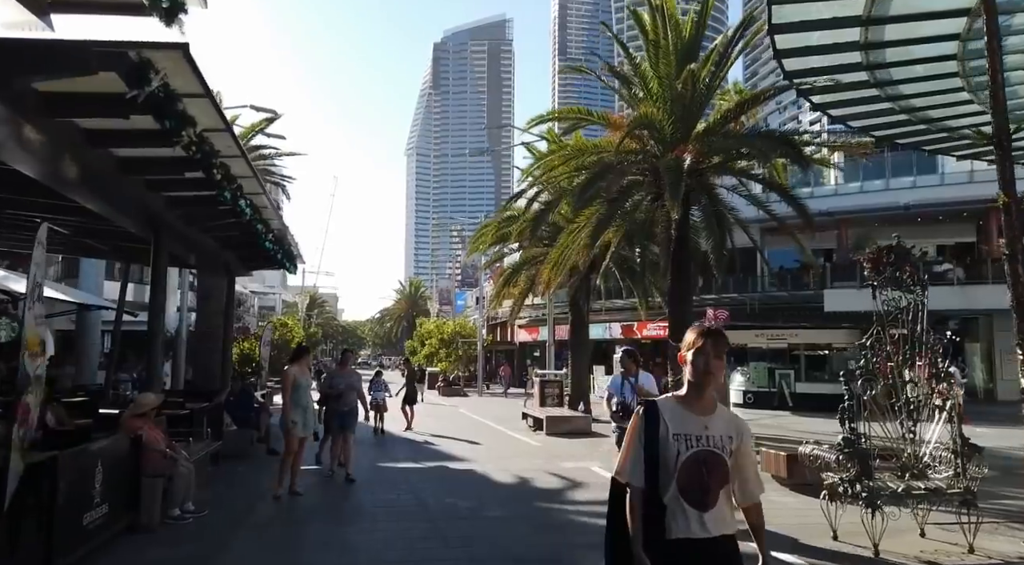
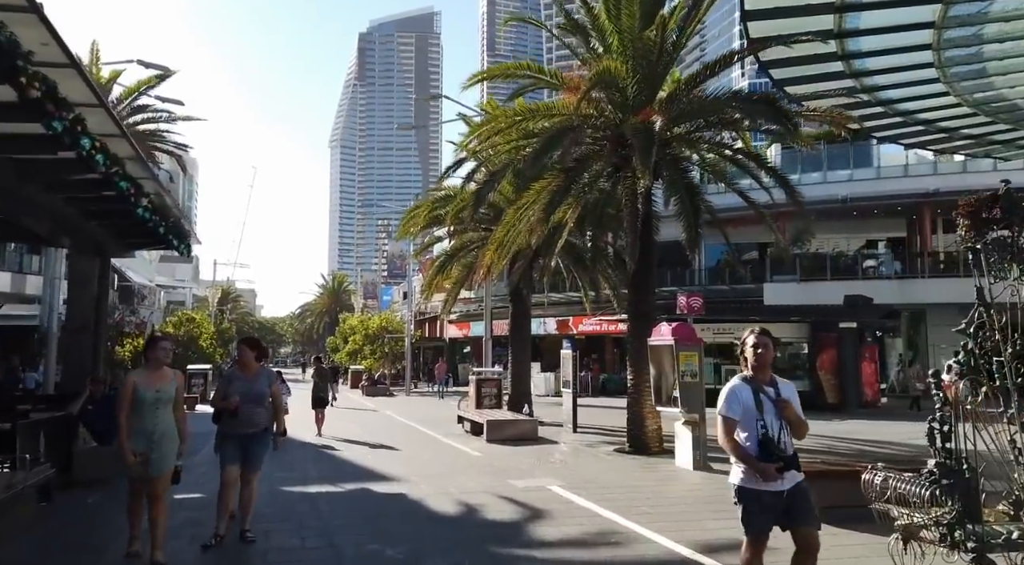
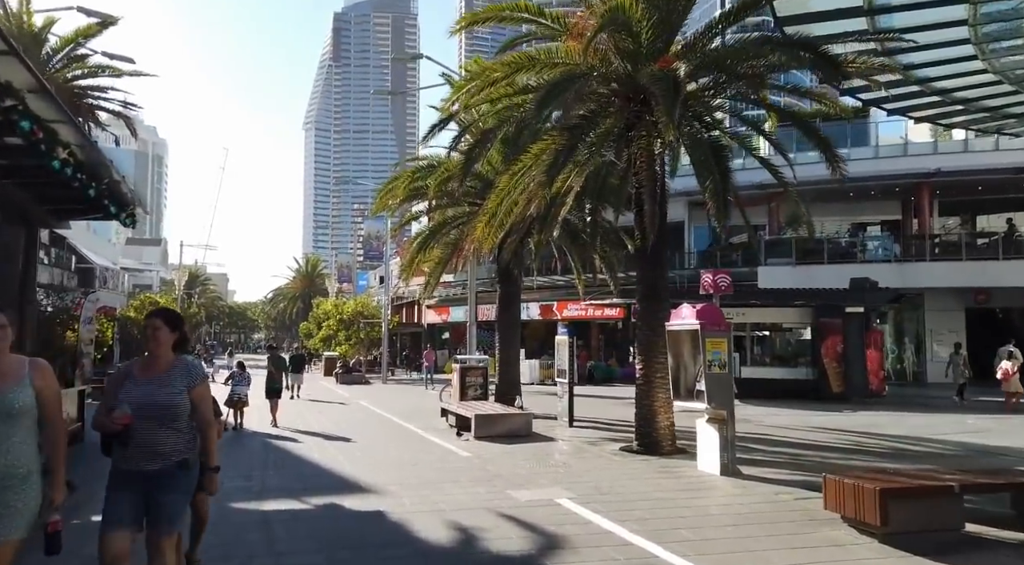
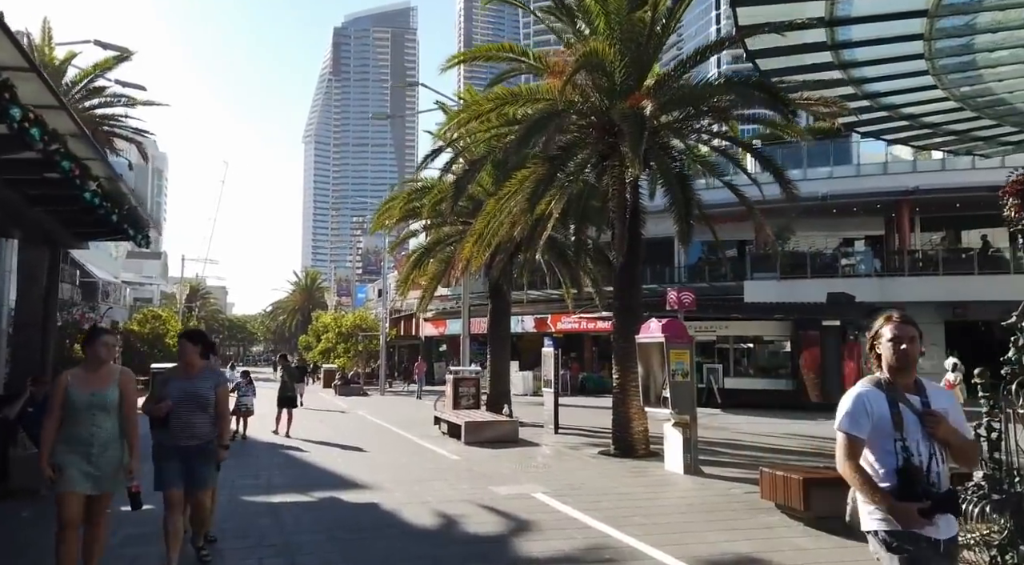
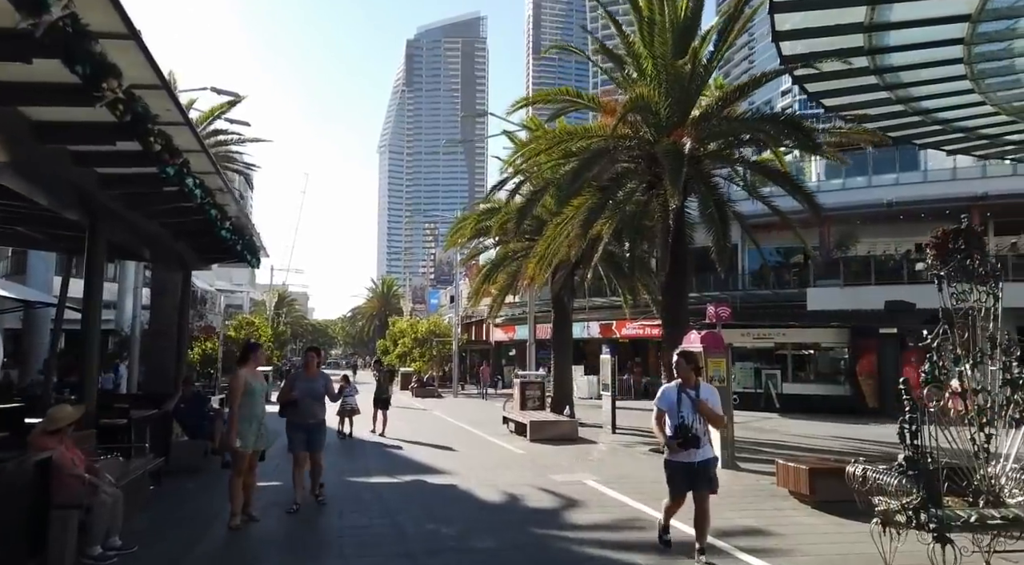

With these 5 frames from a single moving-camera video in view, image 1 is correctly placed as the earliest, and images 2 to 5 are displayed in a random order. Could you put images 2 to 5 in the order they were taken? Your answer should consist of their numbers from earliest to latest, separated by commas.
5, 2, 4, 3
